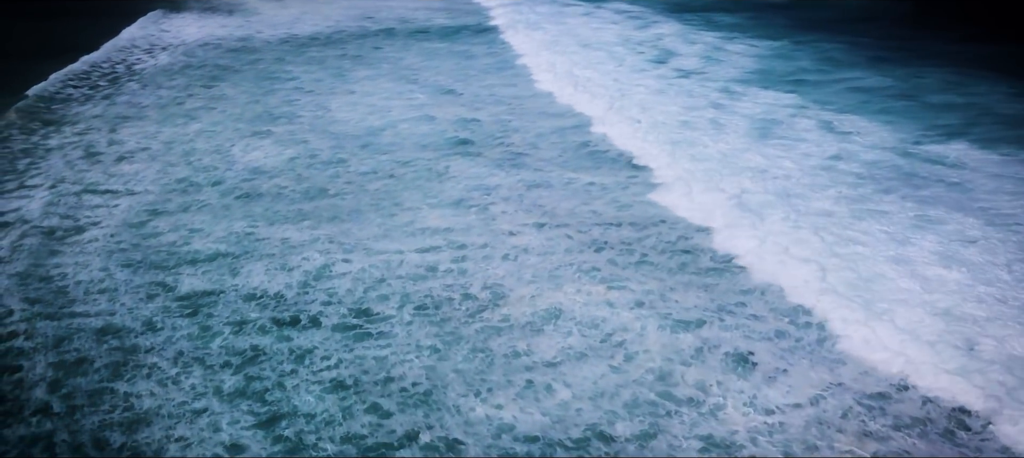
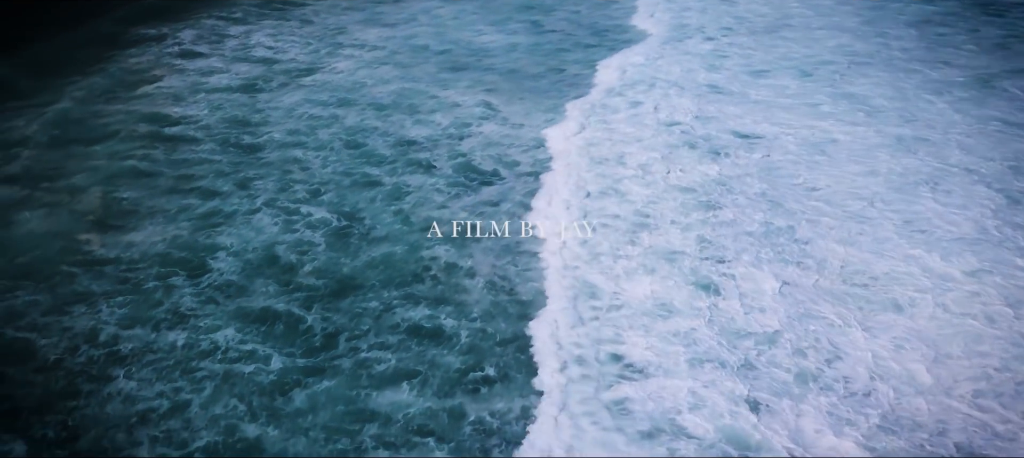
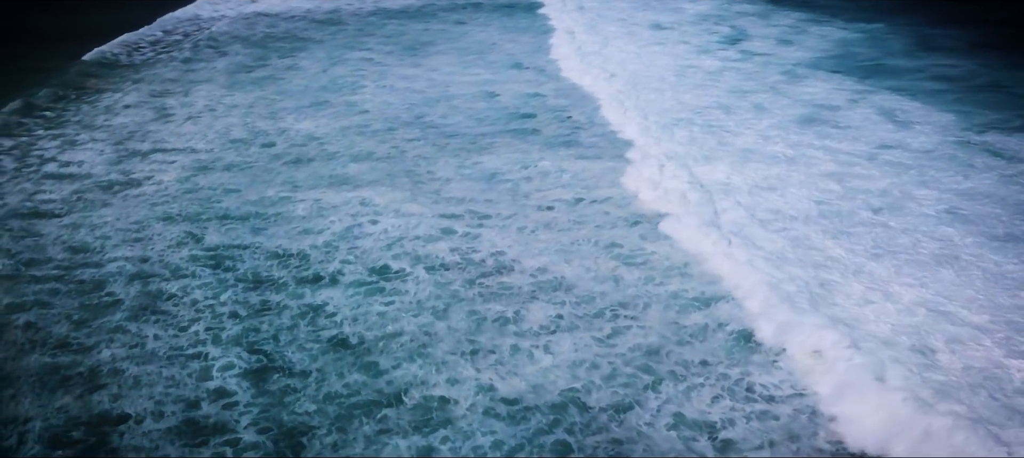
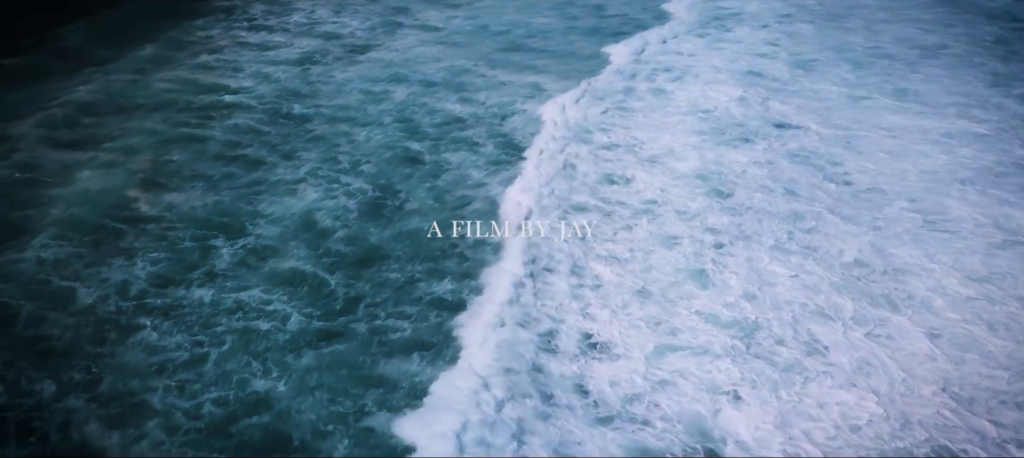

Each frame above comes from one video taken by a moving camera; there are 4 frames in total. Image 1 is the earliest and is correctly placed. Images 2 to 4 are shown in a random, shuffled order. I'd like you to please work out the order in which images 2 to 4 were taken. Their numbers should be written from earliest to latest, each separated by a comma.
3, 2, 4
